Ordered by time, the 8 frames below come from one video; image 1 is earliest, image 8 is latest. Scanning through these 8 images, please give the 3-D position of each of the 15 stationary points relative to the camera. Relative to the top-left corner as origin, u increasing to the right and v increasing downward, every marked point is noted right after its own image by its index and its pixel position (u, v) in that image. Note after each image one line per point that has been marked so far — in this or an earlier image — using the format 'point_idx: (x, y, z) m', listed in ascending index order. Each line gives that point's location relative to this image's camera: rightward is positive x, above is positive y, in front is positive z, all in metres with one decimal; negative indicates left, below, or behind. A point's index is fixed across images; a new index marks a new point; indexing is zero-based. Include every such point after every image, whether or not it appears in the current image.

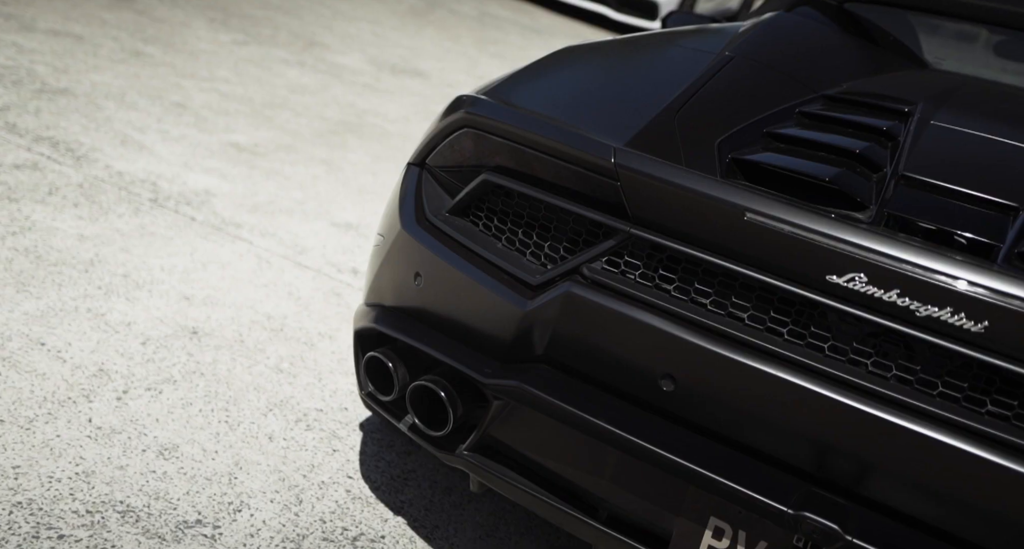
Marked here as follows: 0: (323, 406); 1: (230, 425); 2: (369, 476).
0: (-0.4, -0.3, +2.1) m
1: (-0.6, -0.3, +1.8) m
2: (-0.3, -0.5, +1.9) m
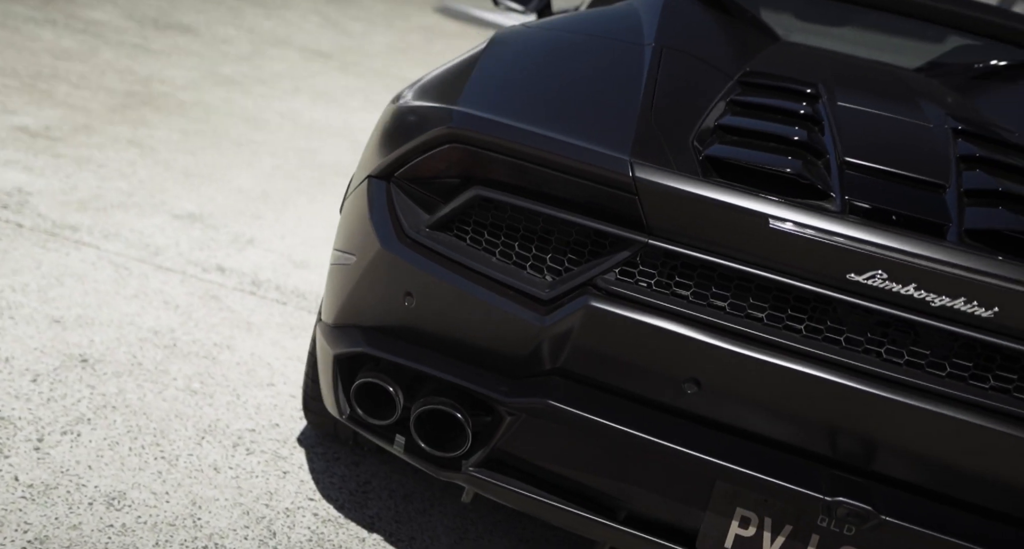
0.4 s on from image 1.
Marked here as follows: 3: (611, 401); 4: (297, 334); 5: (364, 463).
0: (-0.6, -0.4, +2.0) m
1: (-0.7, -0.4, +1.7) m
2: (-0.4, -0.5, +1.8) m
3: (+0.2, -0.2, +1.3) m
4: (-0.7, -0.2, +2.6) m
5: (-0.3, -0.5, +2.0) m
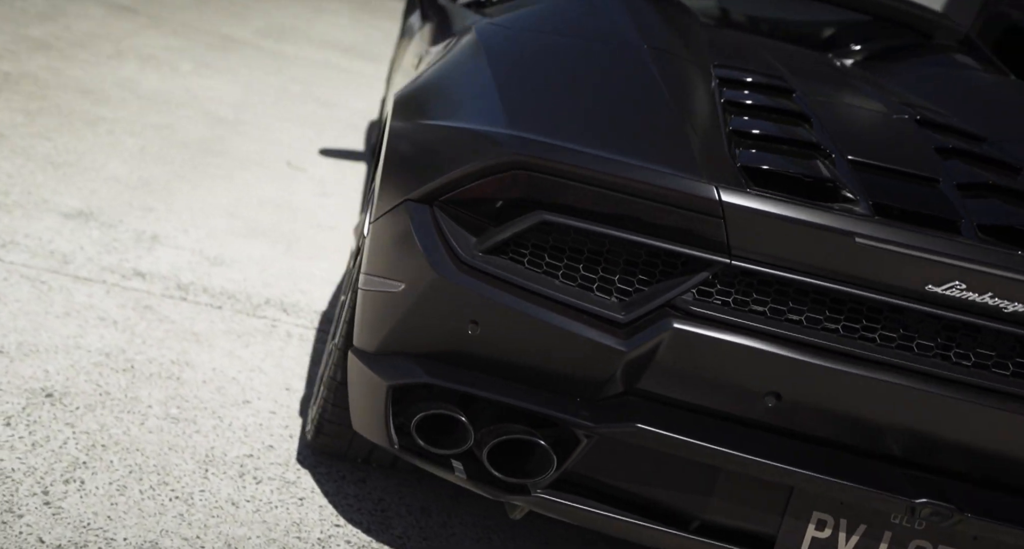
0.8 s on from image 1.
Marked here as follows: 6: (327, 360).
0: (-0.6, -0.4, +1.9) m
1: (-0.6, -0.4, +1.6) m
2: (-0.3, -0.5, +1.8) m
3: (+0.3, -0.2, +1.3) m
4: (-0.8, -0.2, +2.5) m
5: (-0.3, -0.5, +2.0) m
6: (-0.3, -0.2, +1.7) m
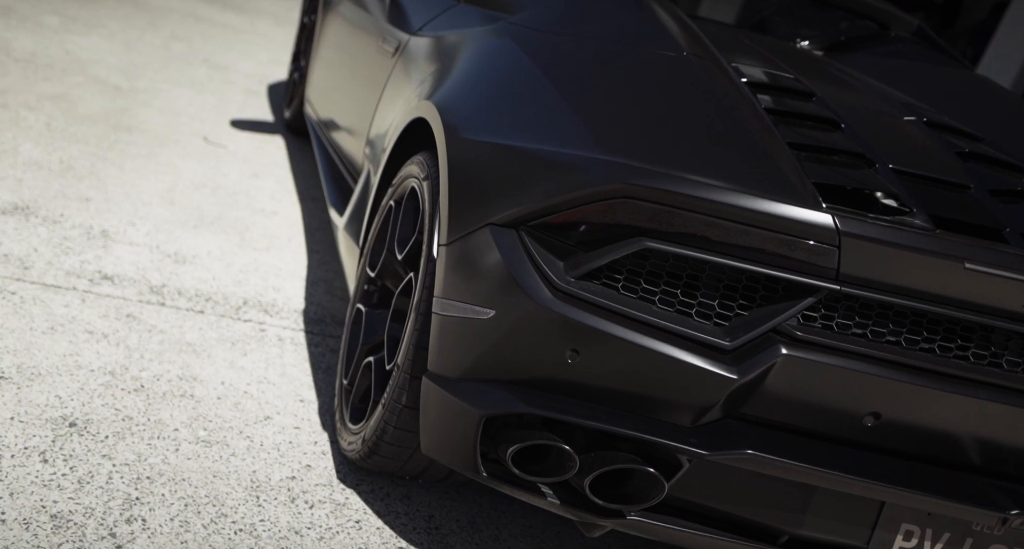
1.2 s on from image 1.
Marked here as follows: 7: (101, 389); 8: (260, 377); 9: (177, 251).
0: (-0.5, -0.4, +1.9) m
1: (-0.5, -0.5, +1.6) m
2: (-0.2, -0.6, +1.8) m
3: (+0.5, -0.3, +1.4) m
4: (-0.8, -0.2, +2.4) m
5: (-0.2, -0.5, +2.0) m
6: (-0.2, -0.2, +1.7) m
7: (-0.9, -0.3, +1.9) m
8: (-0.7, -0.3, +2.3) m
9: (-1.3, +0.1, +3.2) m
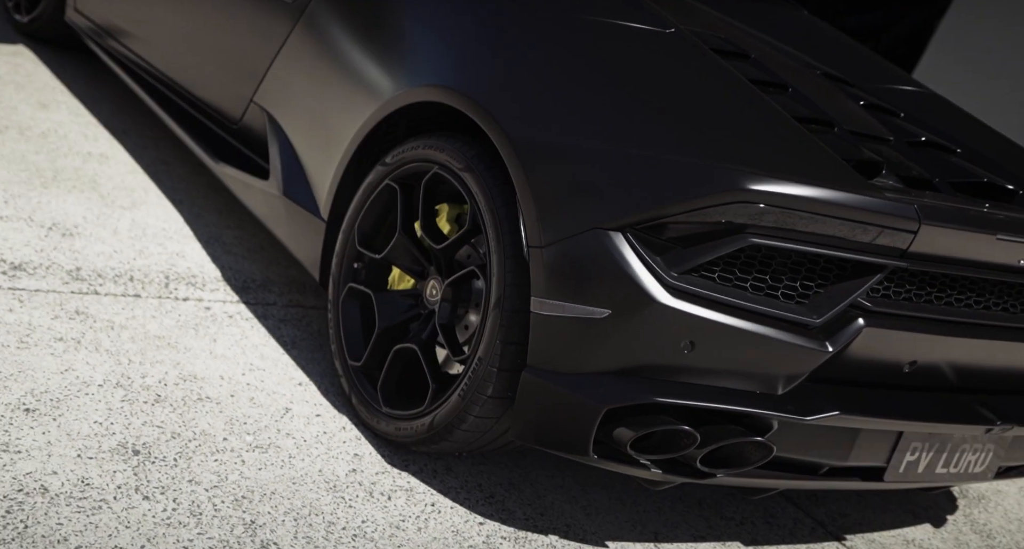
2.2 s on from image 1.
0: (-0.4, -0.4, +1.9) m
1: (-0.3, -0.5, +1.6) m
2: (-0.1, -0.5, +1.9) m
3: (+0.7, -0.2, +1.7) m
4: (-0.8, -0.2, +2.3) m
5: (-0.1, -0.5, +2.1) m
6: (-0.1, -0.2, +1.8) m
7: (-0.8, -0.3, +1.8) m
8: (-0.7, -0.2, +2.2) m
9: (-1.5, +0.2, +2.9) m
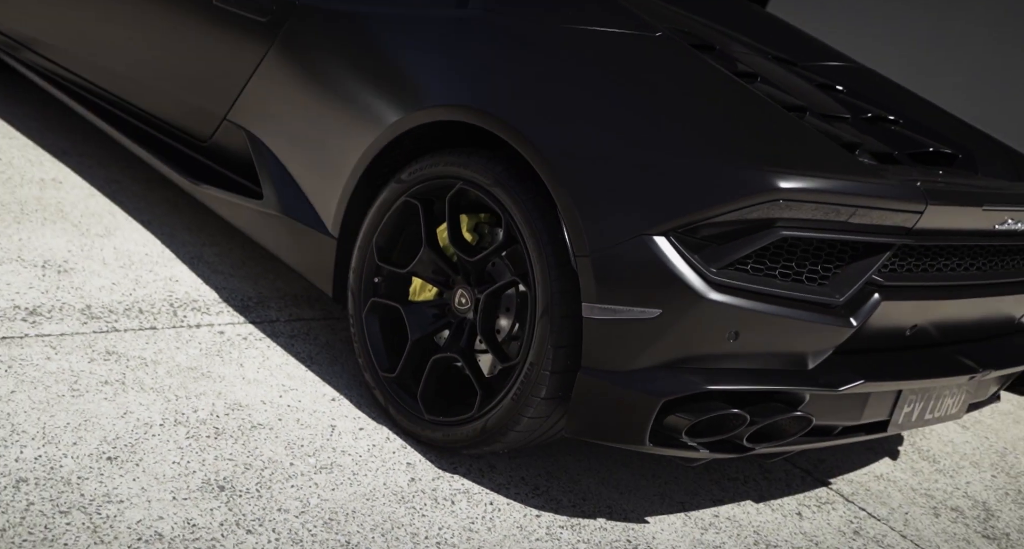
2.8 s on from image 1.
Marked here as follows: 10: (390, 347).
0: (-0.2, -0.5, +2.0) m
1: (-0.1, -0.5, +1.7) m
2: (+0.1, -0.5, +2.0) m
3: (+0.8, -0.2, +1.9) m
4: (-0.8, -0.2, +2.3) m
5: (0.0, -0.5, +2.2) m
6: (0.0, -0.2, +1.9) m
7: (-0.7, -0.4, +1.8) m
8: (-0.6, -0.3, +2.3) m
9: (-1.6, +0.1, +2.8) m
10: (-0.3, -0.2, +2.3) m
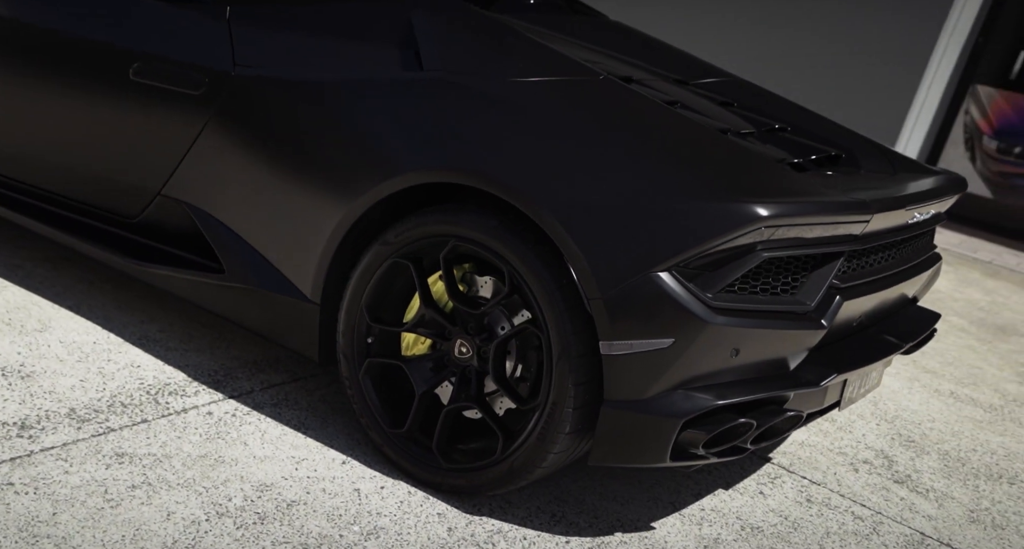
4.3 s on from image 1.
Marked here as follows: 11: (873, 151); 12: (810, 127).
0: (-0.2, -0.6, +2.1) m
1: (0.0, -0.7, +1.8) m
2: (+0.1, -0.7, +2.2) m
3: (+0.8, -0.2, +2.2) m
4: (-0.8, -0.5, +2.3) m
5: (0.0, -0.6, +2.3) m
6: (+0.1, -0.3, +2.0) m
7: (-0.6, -0.6, +1.8) m
8: (-0.6, -0.5, +2.3) m
9: (-1.7, -0.3, +2.7) m
10: (-0.3, -0.4, +2.4) m
11: (+1.6, +0.5, +3.7) m
12: (+1.3, +0.7, +3.7) m
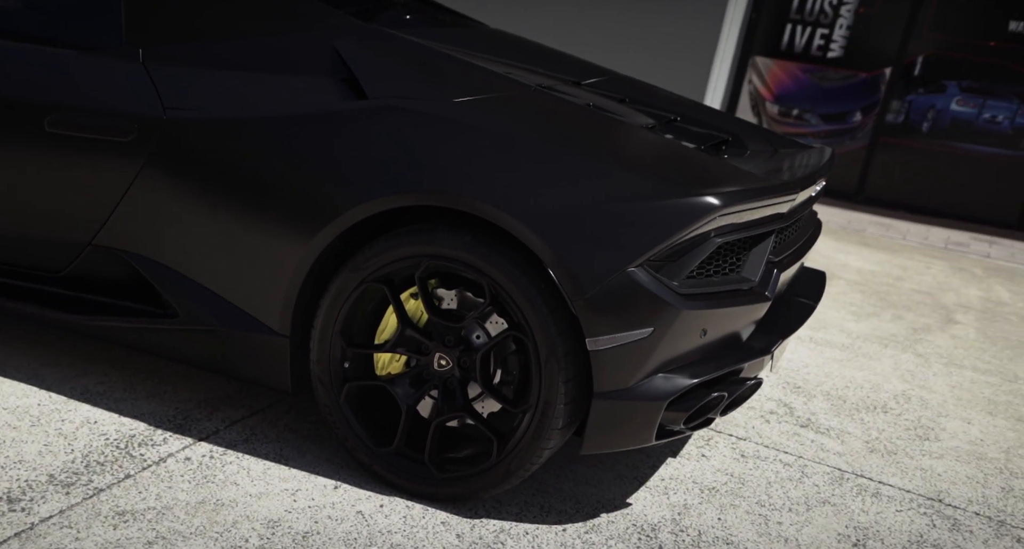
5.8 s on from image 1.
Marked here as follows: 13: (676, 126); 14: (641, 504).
0: (-0.2, -0.7, +2.2) m
1: (0.0, -0.7, +2.0) m
2: (+0.1, -0.7, +2.3) m
3: (+0.8, -0.1, +2.4) m
4: (-0.8, -0.6, +2.4) m
5: (0.0, -0.6, +2.4) m
6: (0.0, -0.4, +2.2) m
7: (-0.5, -0.7, +1.9) m
8: (-0.6, -0.6, +2.3) m
9: (-1.8, -0.5, +2.5) m
10: (-0.4, -0.4, +2.5) m
11: (+1.2, +0.7, +4.0) m
12: (+0.9, +0.8, +4.0) m
13: (+0.7, +0.6, +3.6) m
14: (+0.4, -0.7, +2.6) m
